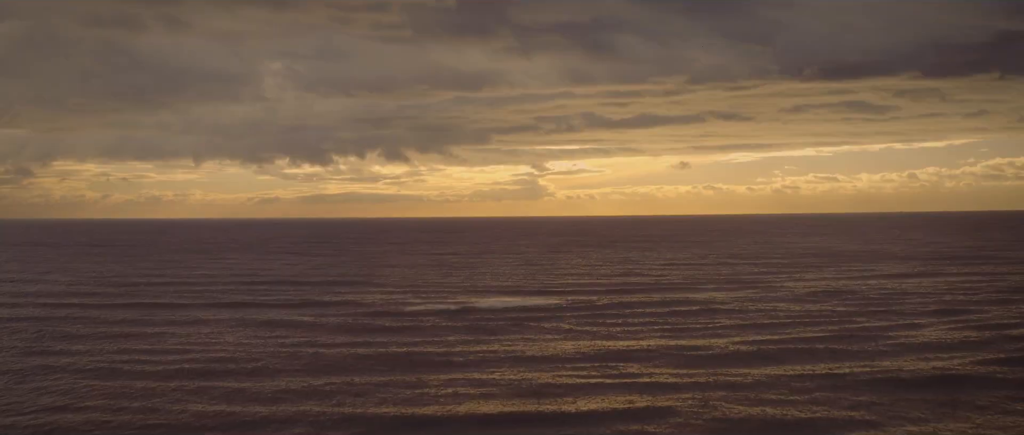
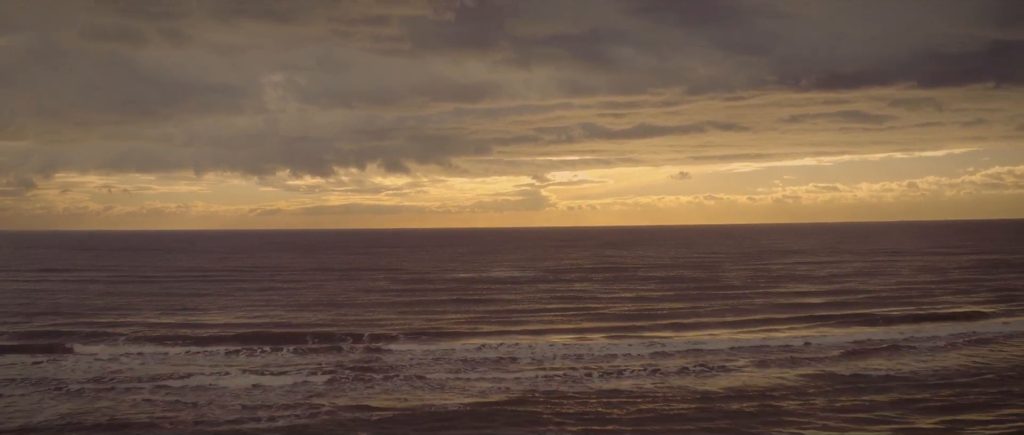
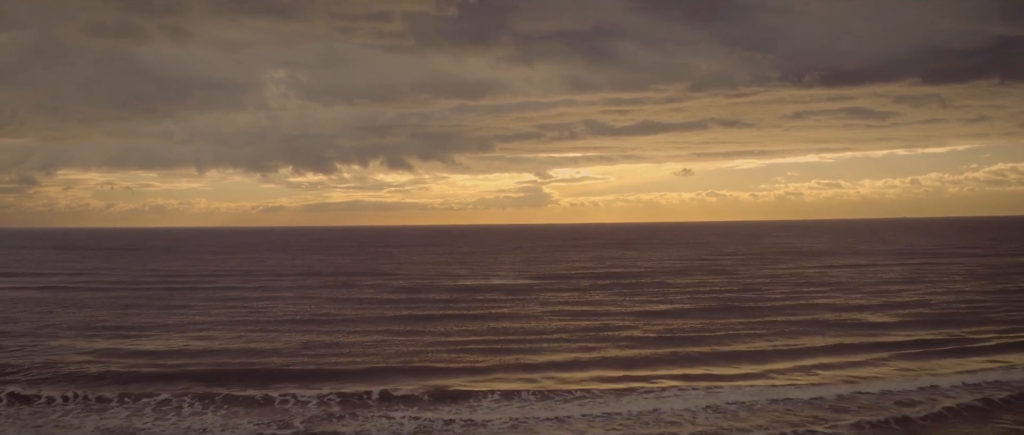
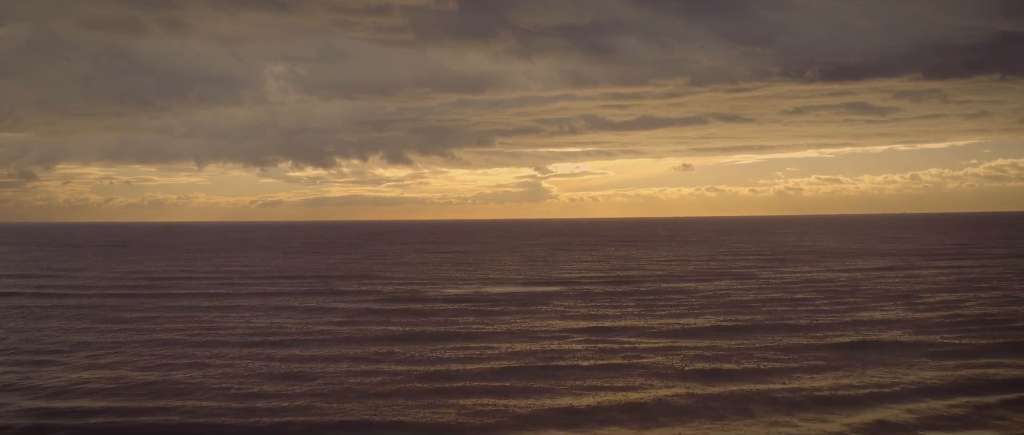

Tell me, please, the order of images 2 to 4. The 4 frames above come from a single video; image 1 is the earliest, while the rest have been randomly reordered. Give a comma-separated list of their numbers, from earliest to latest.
4, 3, 2
